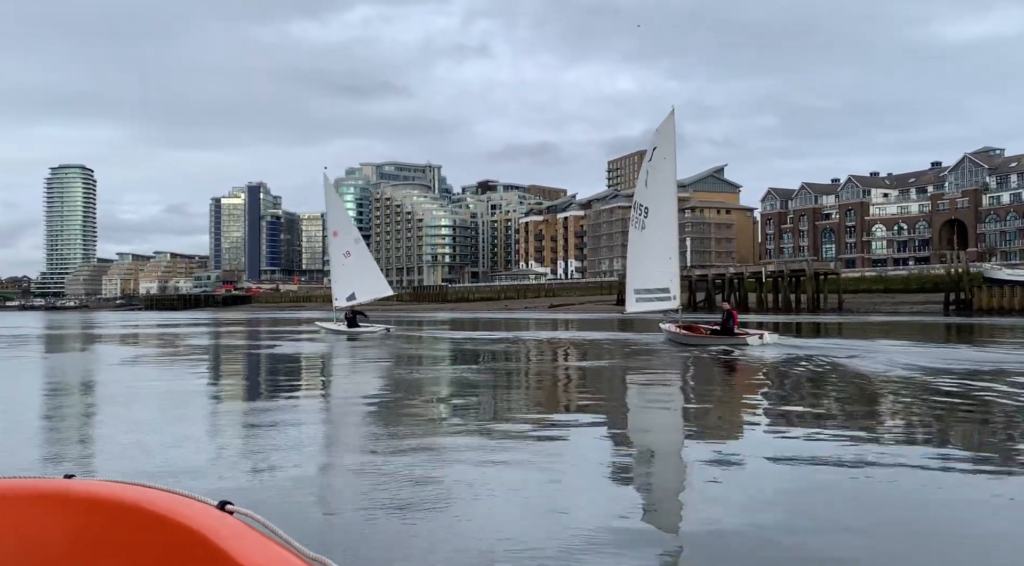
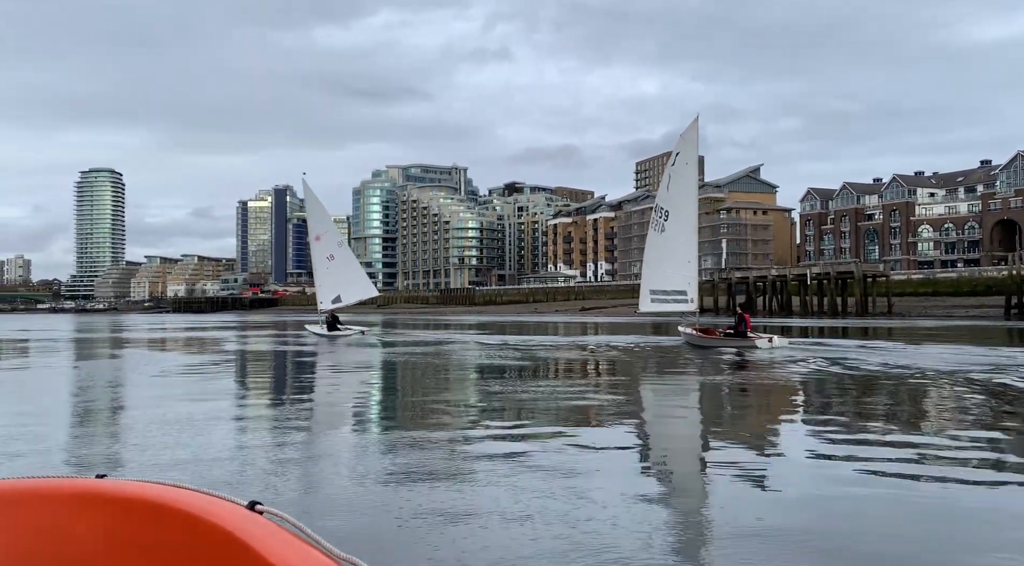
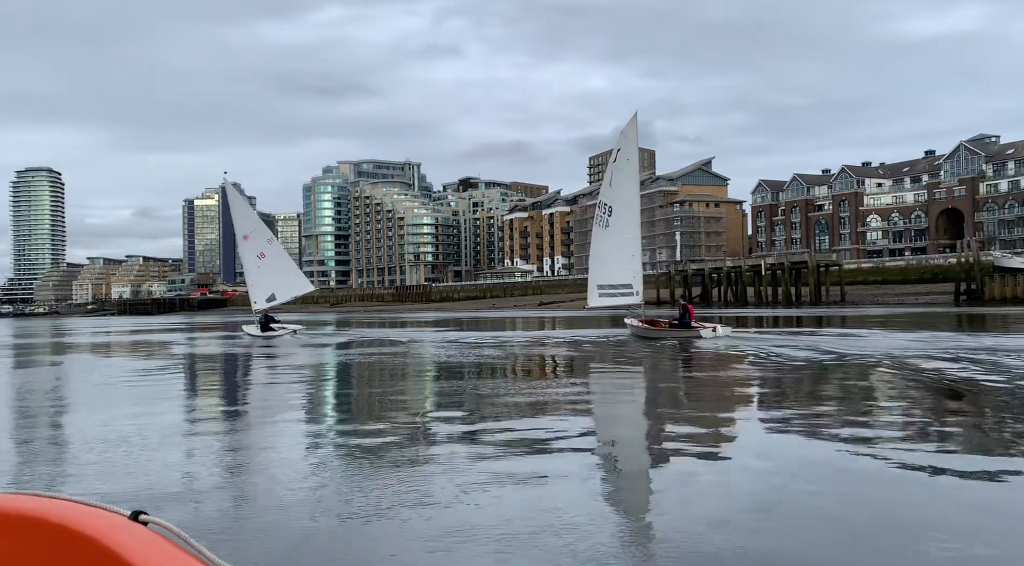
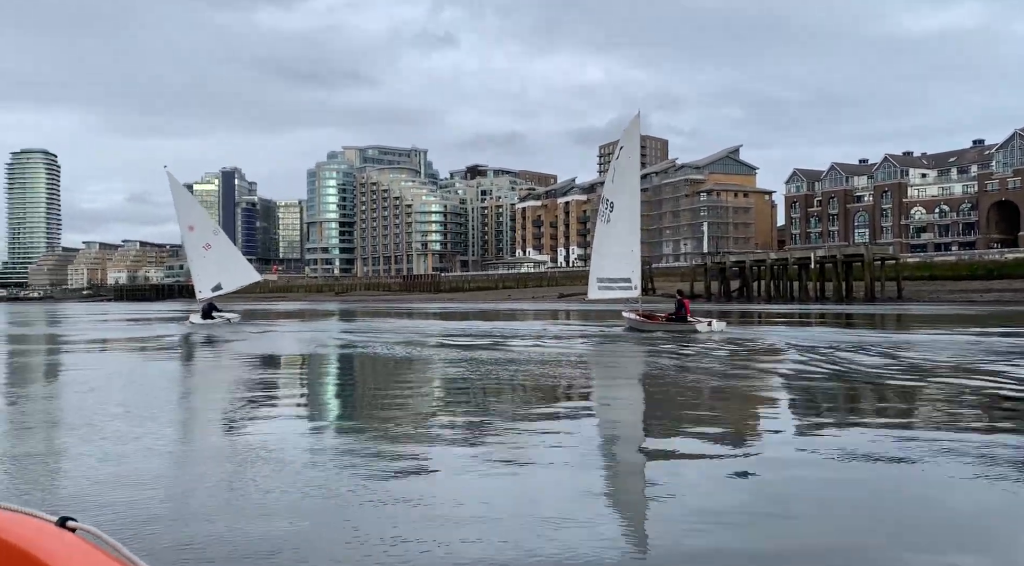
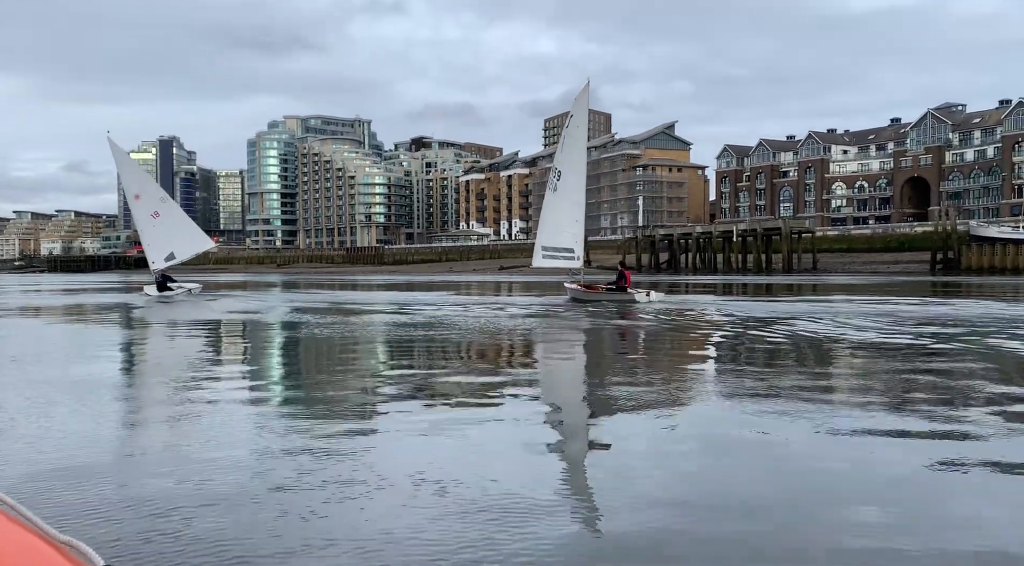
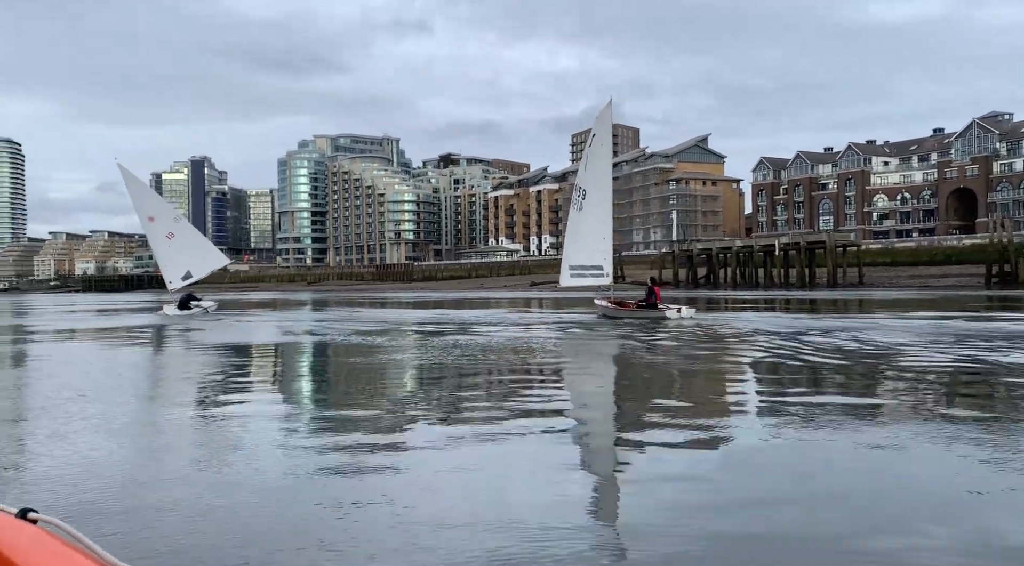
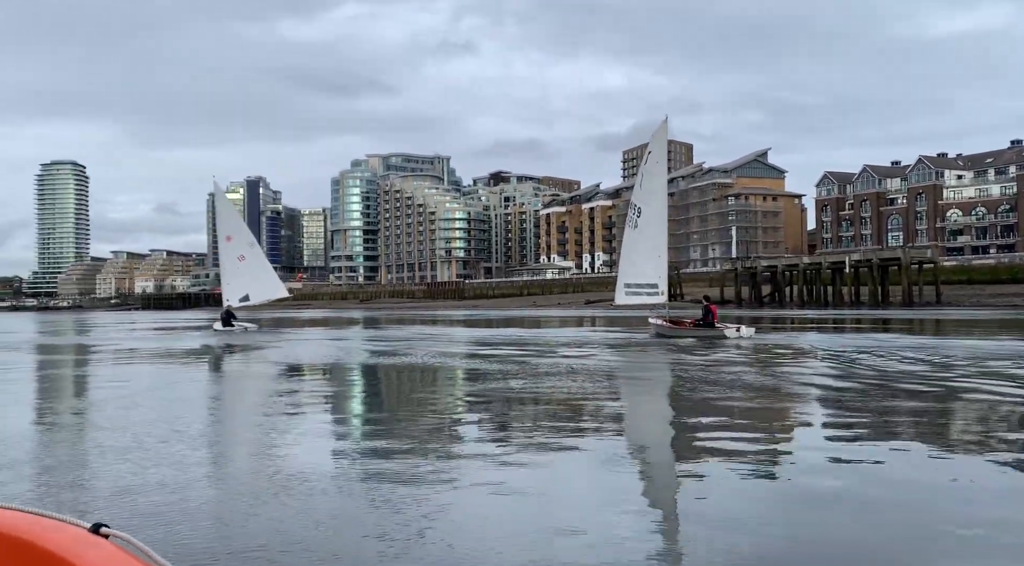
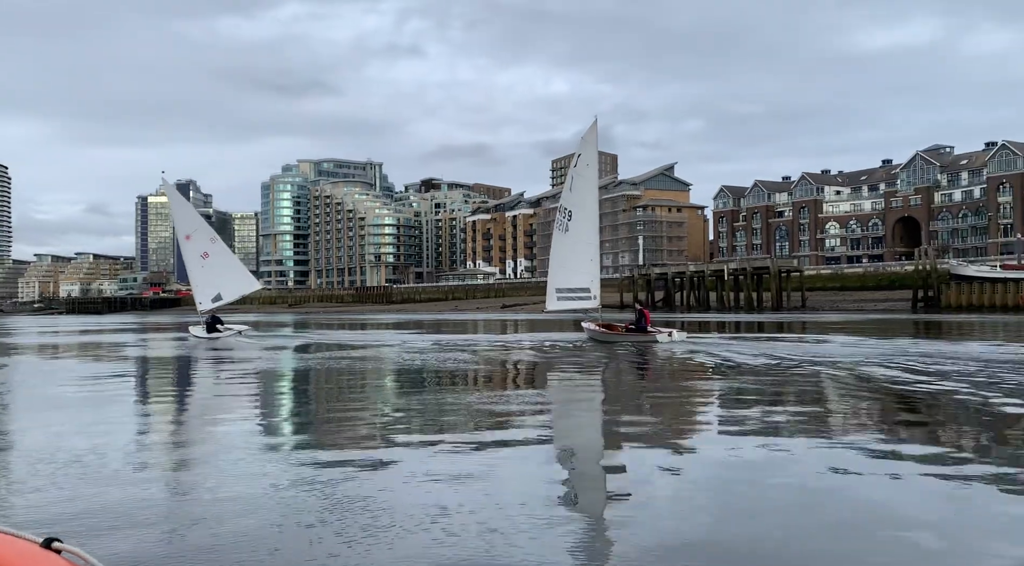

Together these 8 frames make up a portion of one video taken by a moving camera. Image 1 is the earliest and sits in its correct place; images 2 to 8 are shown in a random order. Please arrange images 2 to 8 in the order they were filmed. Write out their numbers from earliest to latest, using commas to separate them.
2, 3, 8, 5, 6, 4, 7
